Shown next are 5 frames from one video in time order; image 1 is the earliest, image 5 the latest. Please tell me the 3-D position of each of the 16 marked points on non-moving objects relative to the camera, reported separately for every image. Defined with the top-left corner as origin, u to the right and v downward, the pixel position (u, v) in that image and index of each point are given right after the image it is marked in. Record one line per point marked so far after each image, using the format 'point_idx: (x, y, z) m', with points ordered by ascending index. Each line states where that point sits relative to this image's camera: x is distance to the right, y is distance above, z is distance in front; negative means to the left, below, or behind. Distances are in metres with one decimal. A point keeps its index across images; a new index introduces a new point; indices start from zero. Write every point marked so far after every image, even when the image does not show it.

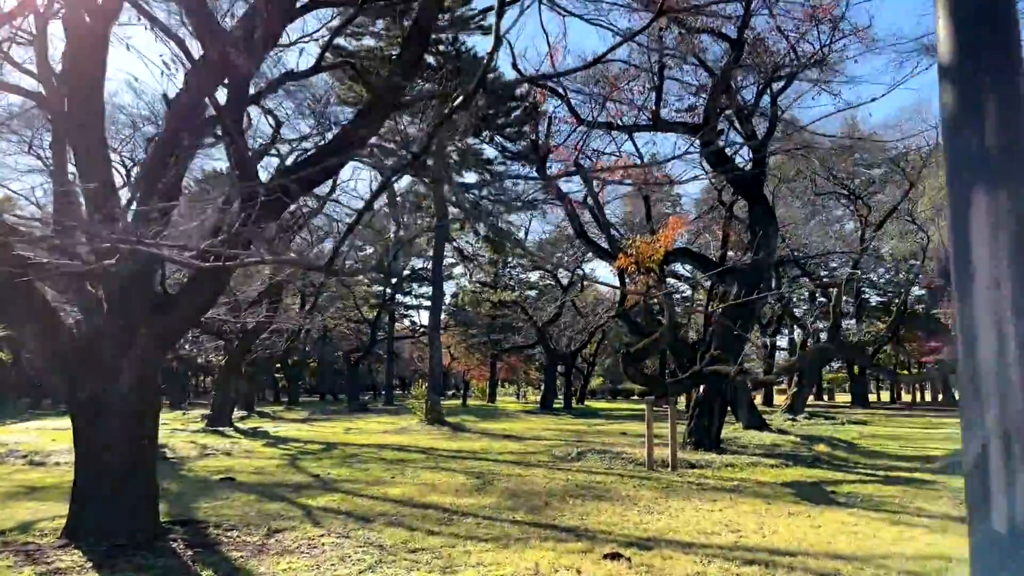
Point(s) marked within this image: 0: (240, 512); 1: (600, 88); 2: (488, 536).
0: (-2.4, -2.0, +6.7) m
1: (+0.9, +1.9, +7.6) m
2: (-0.2, -1.8, +5.7) m
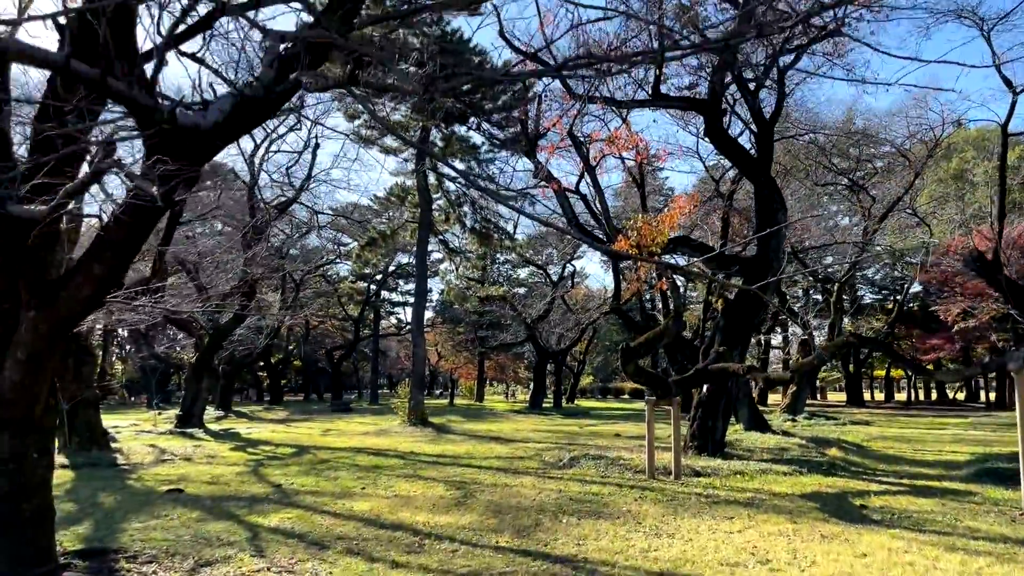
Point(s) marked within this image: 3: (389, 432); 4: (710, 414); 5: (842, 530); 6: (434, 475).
0: (-2.5, -1.8, +5.6) m
1: (+0.7, +2.1, +6.6) m
2: (-0.3, -1.7, +4.7) m
3: (-2.9, -3.4, +18.0) m
4: (+2.7, -1.8, +10.8) m
5: (+2.4, -1.7, +5.6) m
6: (-1.0, -2.3, +9.5) m
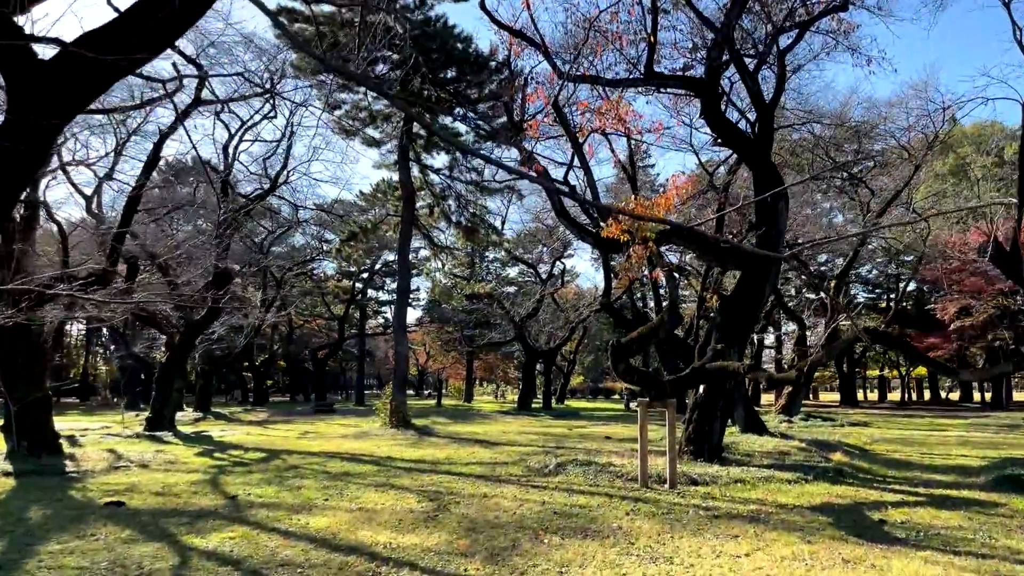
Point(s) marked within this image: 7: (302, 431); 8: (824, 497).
0: (-2.7, -1.7, +4.8) m
1: (+0.6, +2.2, +5.8) m
2: (-0.5, -1.6, +3.9) m
3: (-3.2, -3.3, +17.2) m
4: (+2.5, -1.7, +10.0) m
5: (+2.2, -1.6, +4.8) m
6: (-1.2, -2.2, +8.7) m
7: (-5.3, -3.6, +19.6) m
8: (+3.0, -2.0, +7.4) m
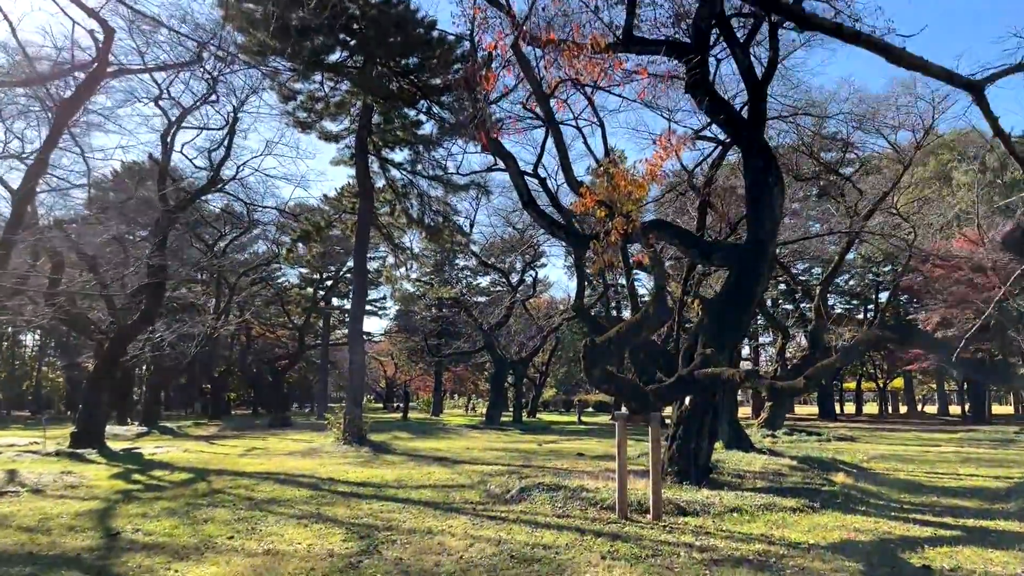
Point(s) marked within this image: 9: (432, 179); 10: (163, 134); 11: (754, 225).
0: (-3.0, -1.6, +3.3) m
1: (+0.2, +2.3, +4.5) m
2: (-0.7, -1.4, +2.5) m
3: (-3.9, -3.3, +15.7) m
4: (+2.0, -1.6, +8.7) m
5: (+1.9, -1.5, +3.5) m
6: (-1.6, -2.1, +7.2) m
7: (-6.2, -3.7, +18.0) m
8: (+2.6, -1.9, +6.1) m
9: (-1.9, +2.6, +18.6) m
10: (-7.6, +3.4, +16.8) m
11: (+2.9, +0.7, +9.3) m
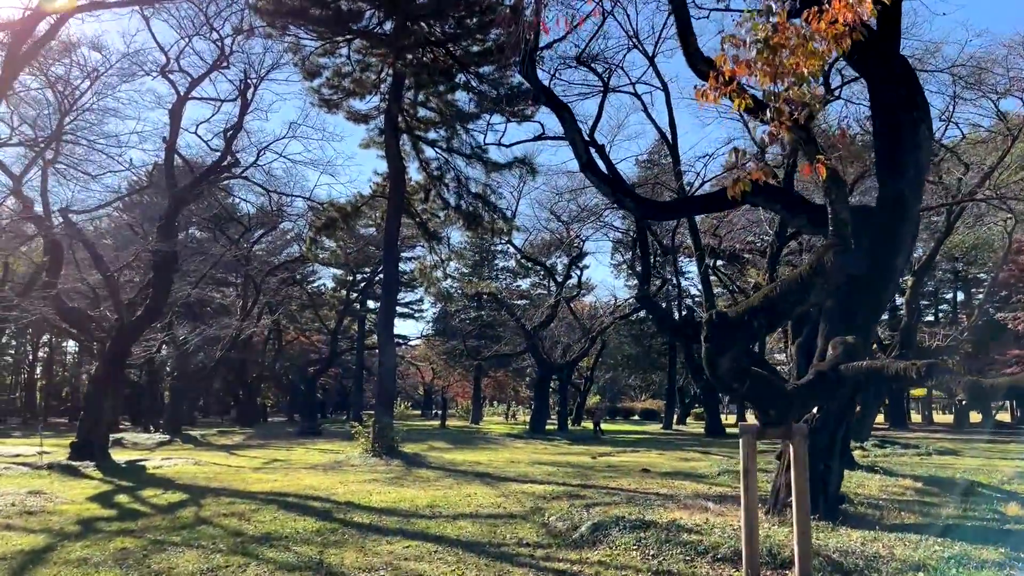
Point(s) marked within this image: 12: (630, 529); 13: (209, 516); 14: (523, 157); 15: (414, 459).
0: (-2.7, -1.3, +1.4) m
1: (+0.6, +2.6, +2.4) m
2: (-0.5, -1.1, +0.4) m
3: (-3.0, -3.2, +13.8) m
4: (+2.6, -1.4, +6.5) m
5: (+2.2, -1.2, +1.3) m
6: (-1.1, -1.9, +5.2) m
7: (-5.1, -3.6, +16.2) m
8: (+3.1, -1.6, +3.9) m
9: (-0.9, +2.8, +16.7) m
10: (-6.6, +3.5, +15.1) m
11: (+3.5, +1.0, +7.1) m
12: (+0.9, -1.8, +5.9) m
13: (-3.0, -2.2, +7.5) m
14: (+0.2, +2.6, +15.3) m
15: (-1.9, -3.3, +15.0) m
